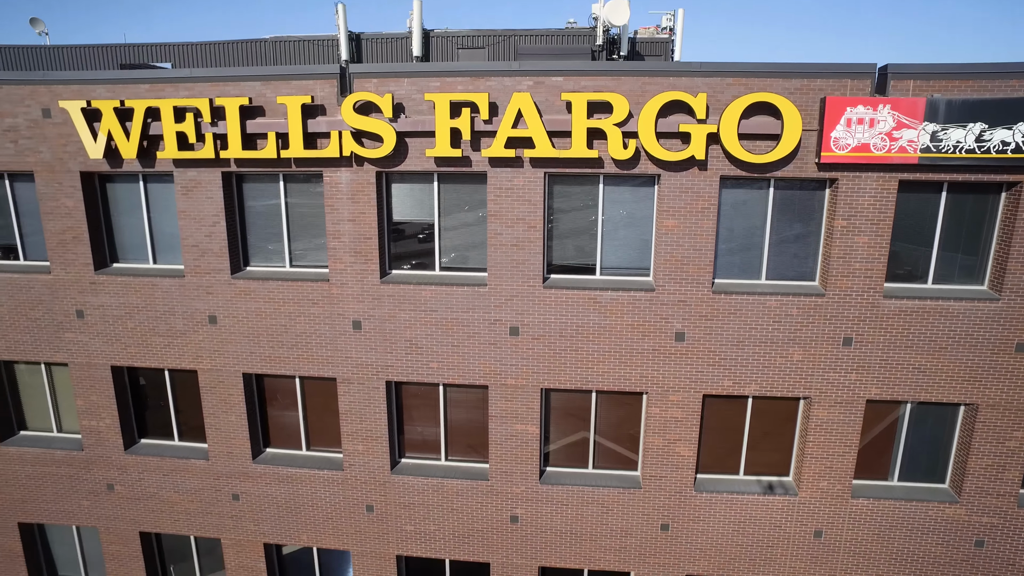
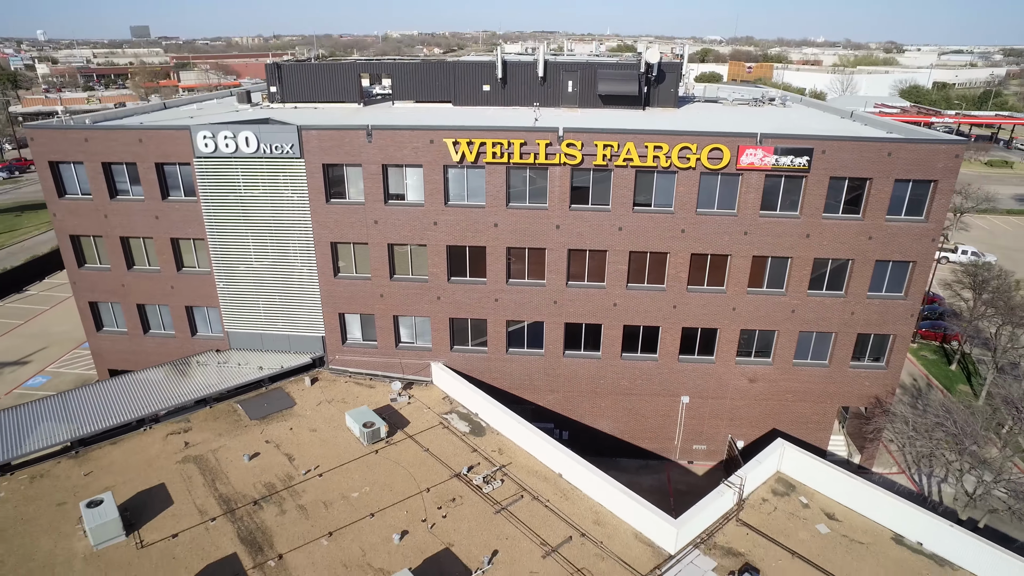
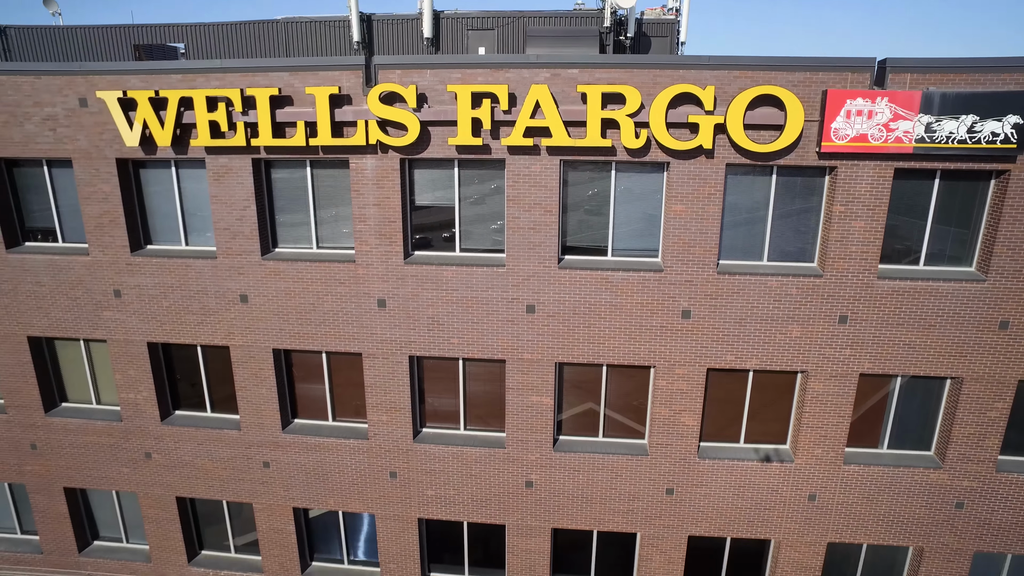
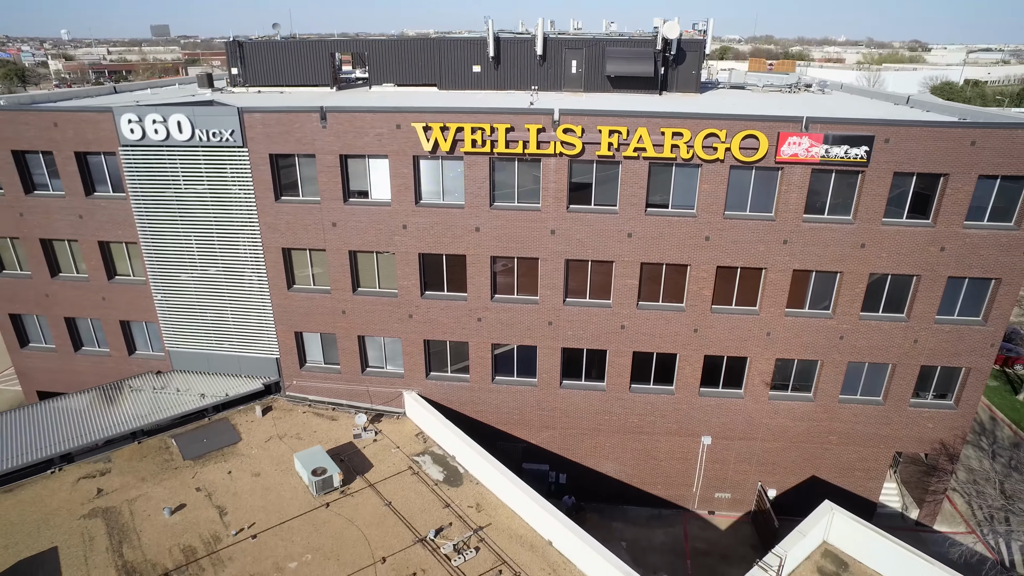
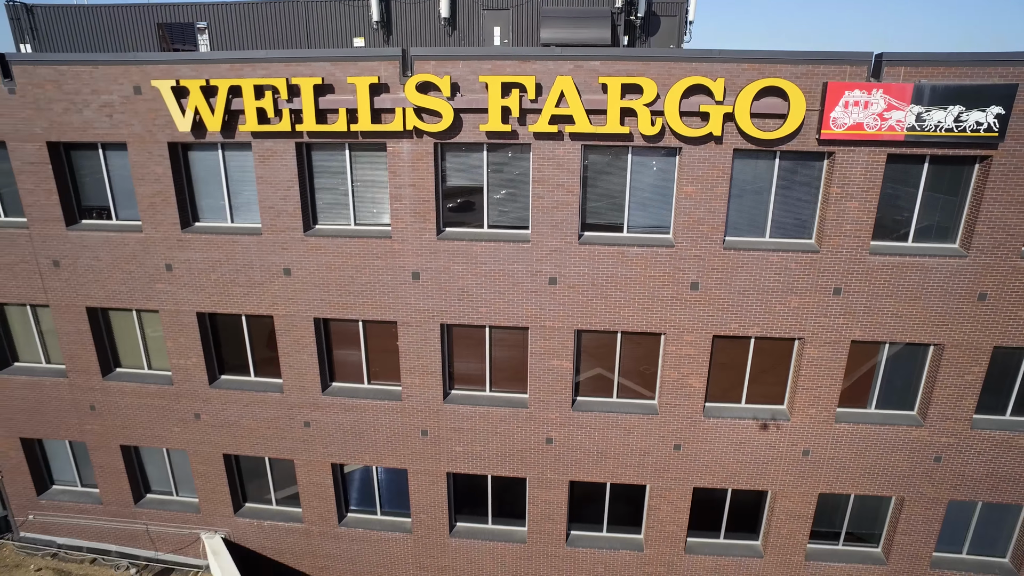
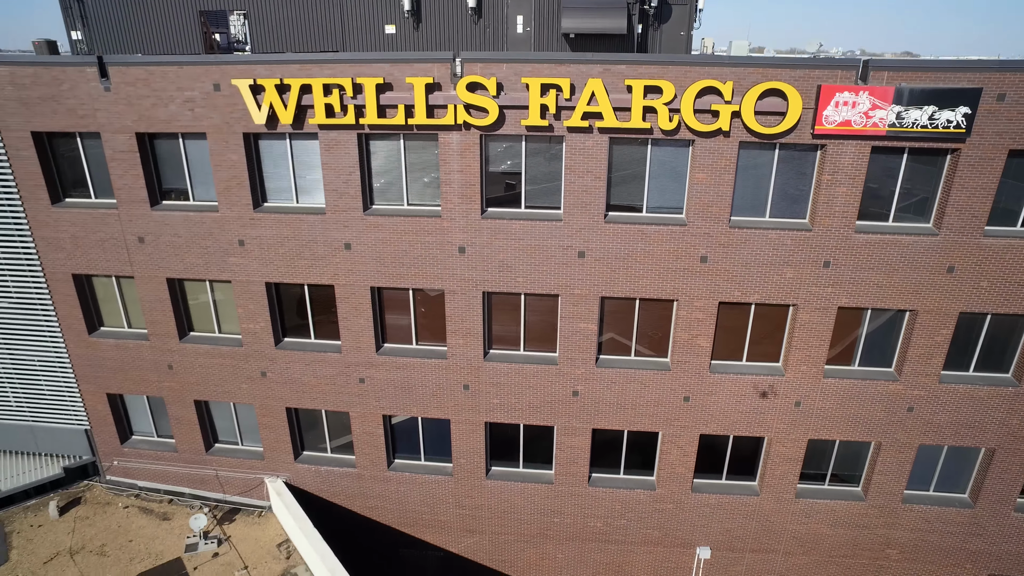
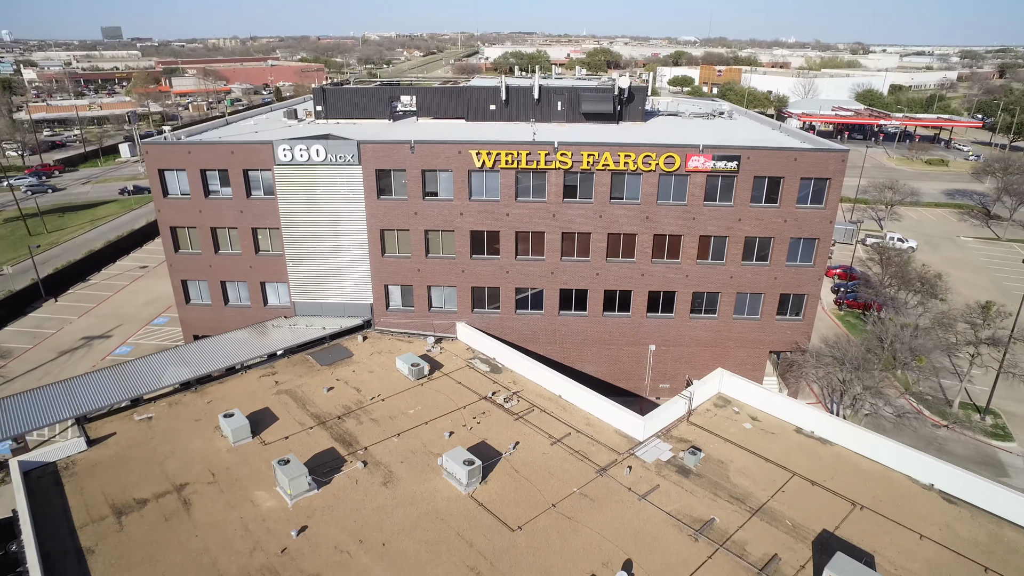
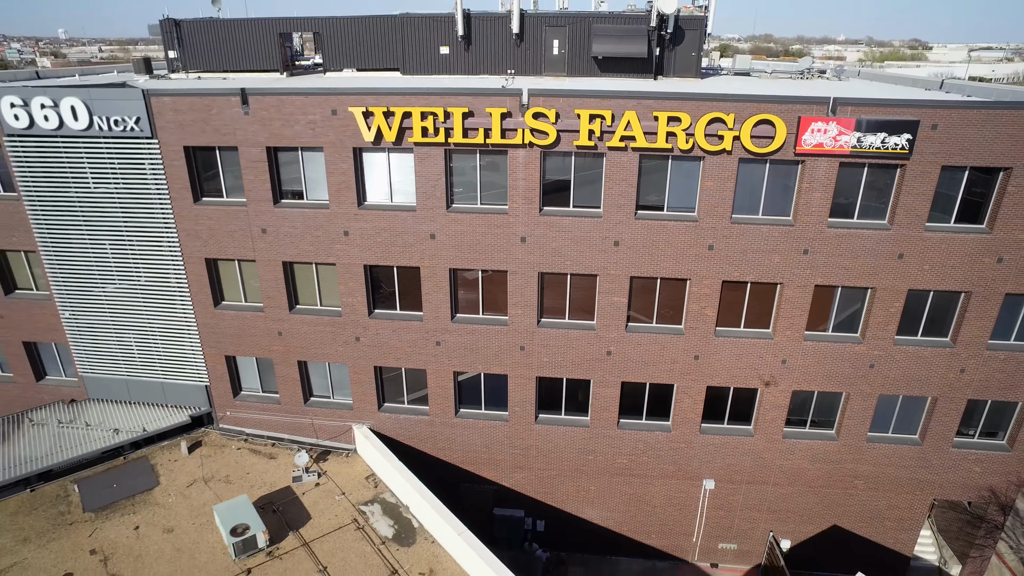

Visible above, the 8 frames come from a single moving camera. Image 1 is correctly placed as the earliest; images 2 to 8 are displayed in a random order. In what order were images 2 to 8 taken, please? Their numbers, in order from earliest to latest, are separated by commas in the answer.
3, 5, 6, 8, 4, 2, 7
